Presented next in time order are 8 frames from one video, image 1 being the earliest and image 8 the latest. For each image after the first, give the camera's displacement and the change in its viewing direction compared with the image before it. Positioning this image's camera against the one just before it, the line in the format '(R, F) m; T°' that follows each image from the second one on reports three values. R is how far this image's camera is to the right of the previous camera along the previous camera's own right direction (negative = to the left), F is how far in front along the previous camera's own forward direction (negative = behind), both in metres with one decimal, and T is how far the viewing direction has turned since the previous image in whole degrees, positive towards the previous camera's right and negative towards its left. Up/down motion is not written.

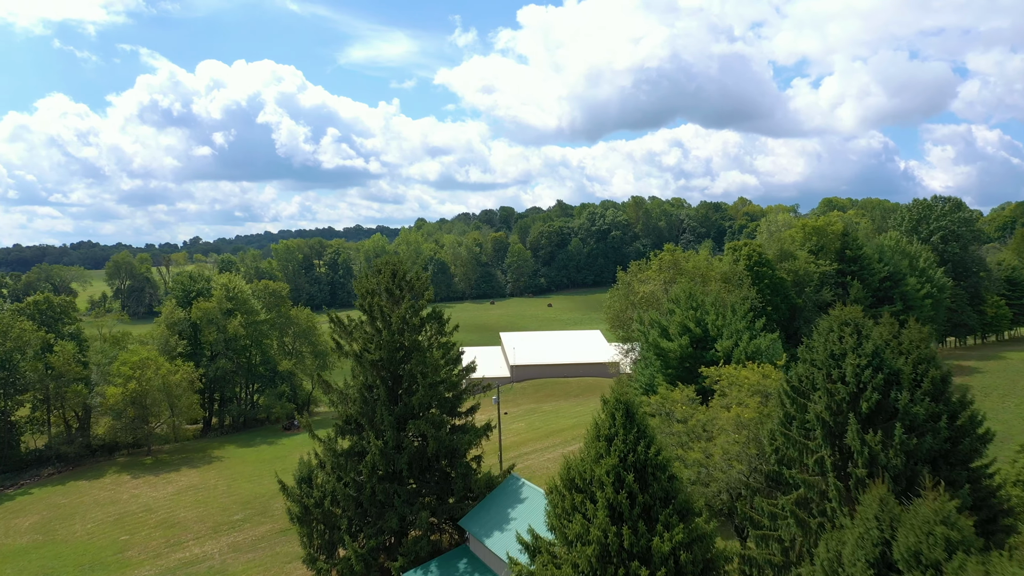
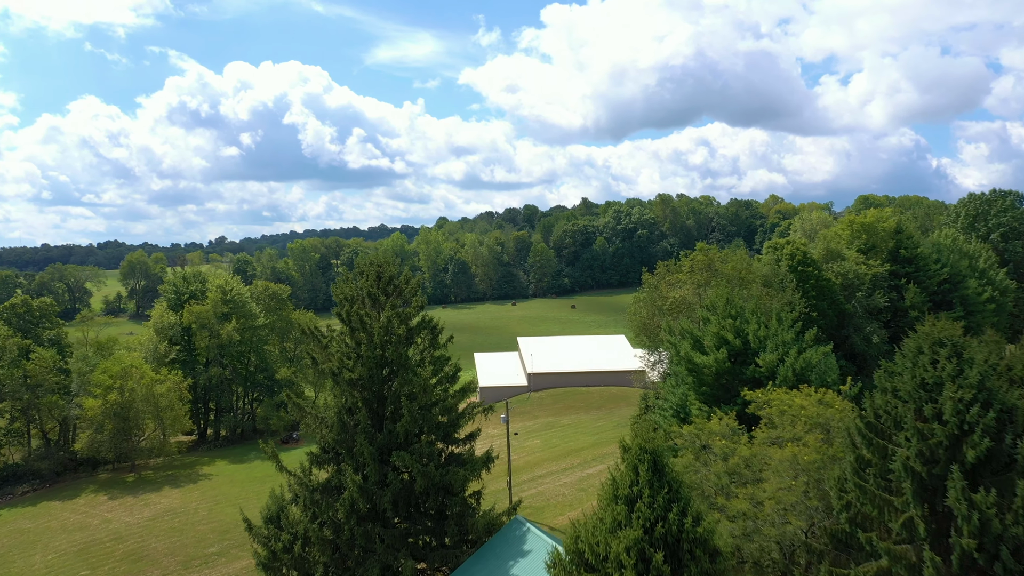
(+0.5, +3.8) m; -2°
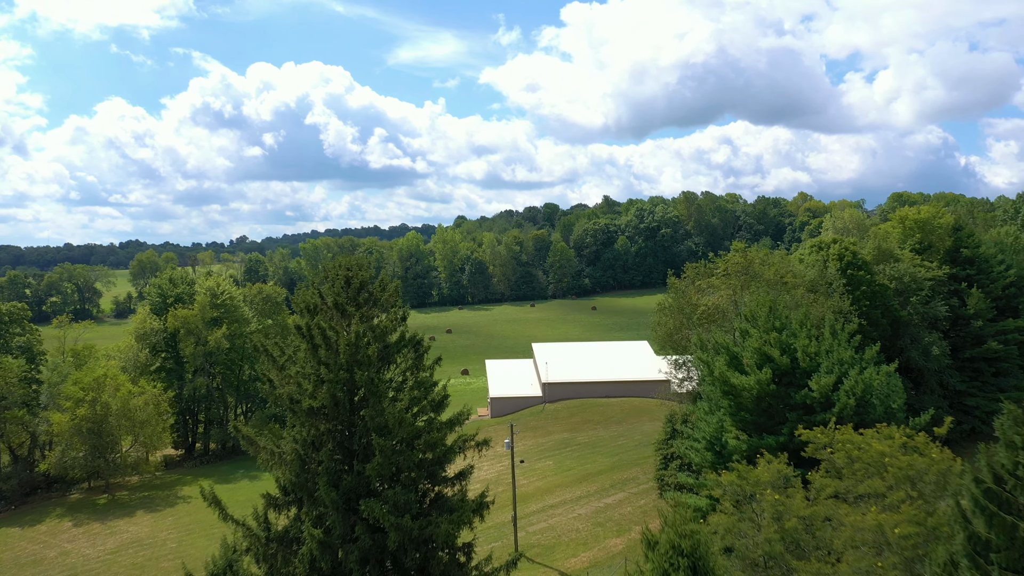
(+0.5, +3.8) m; -2°
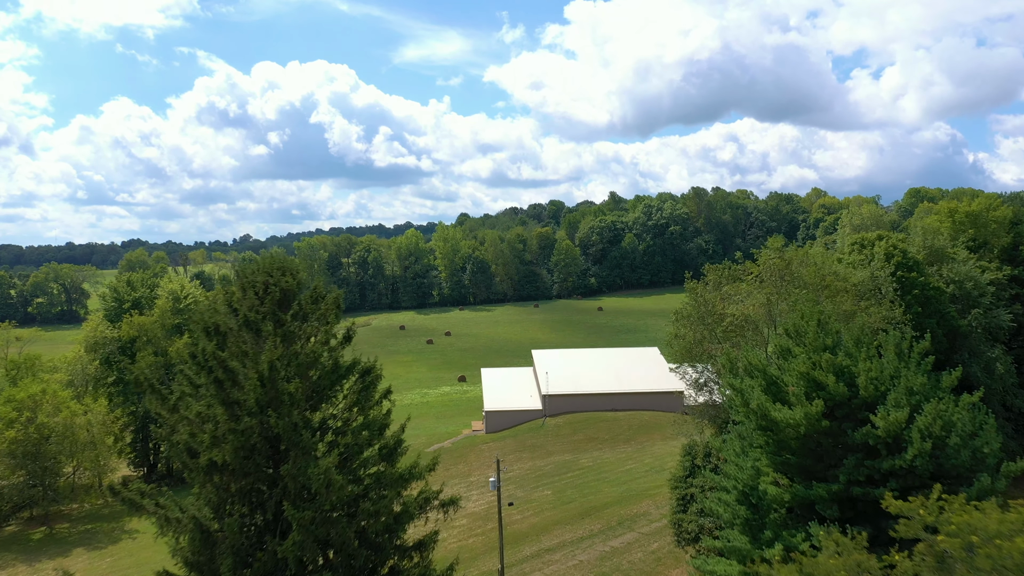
(+0.5, +4.3) m; 0°
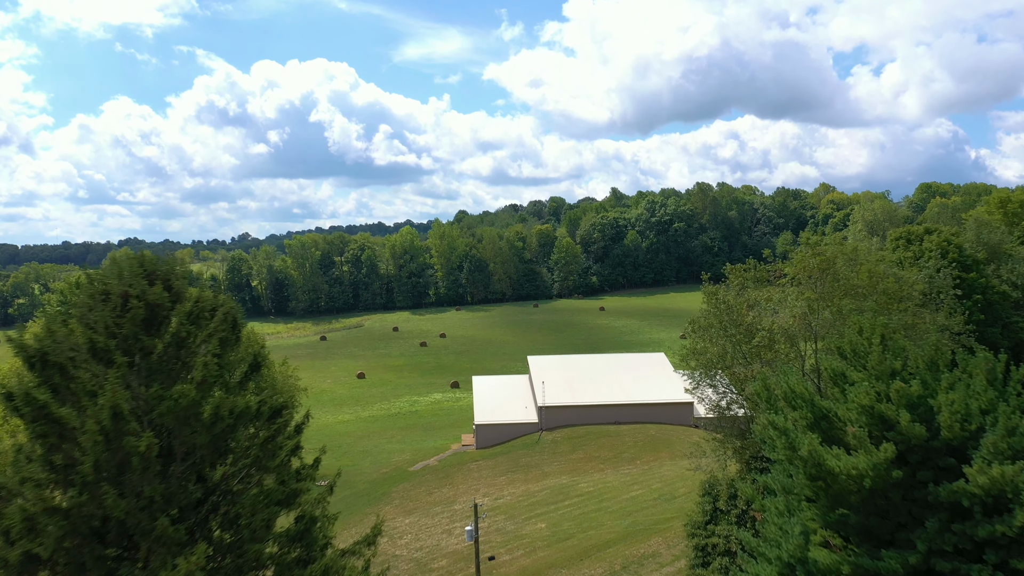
(+0.4, +3.8) m; 0°
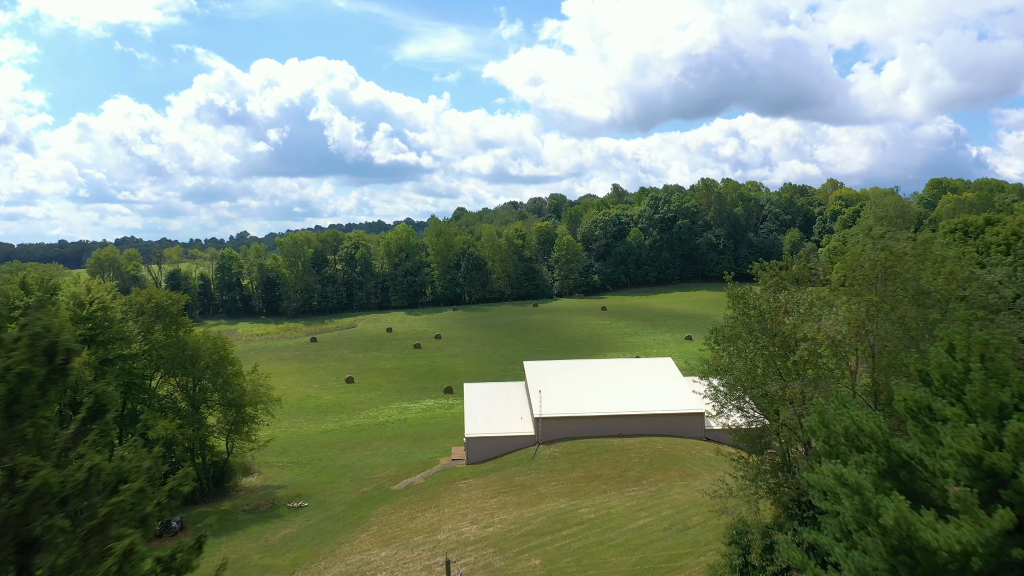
(+0.3, +3.4) m; 0°
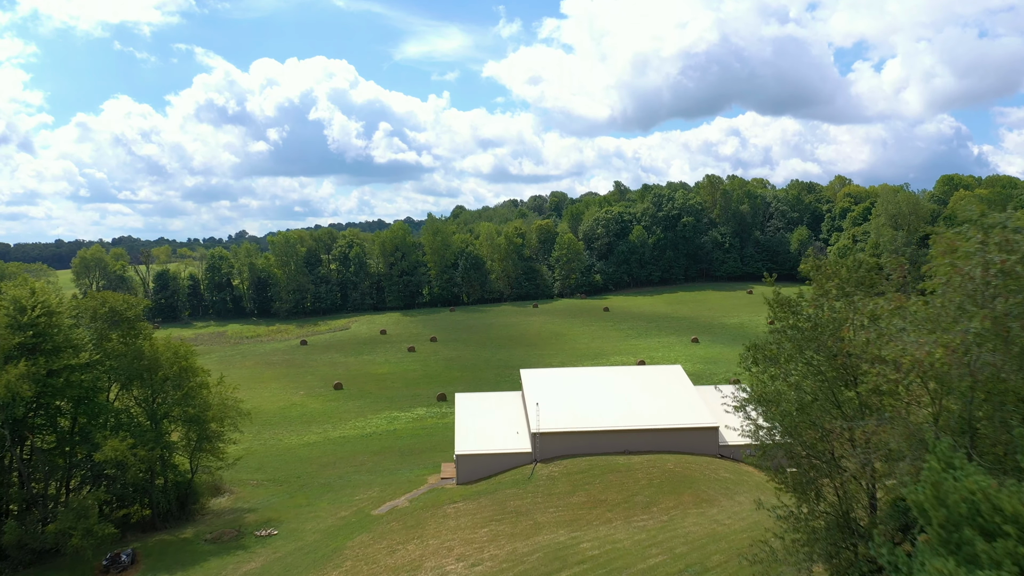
(+0.3, +3.3) m; 0°
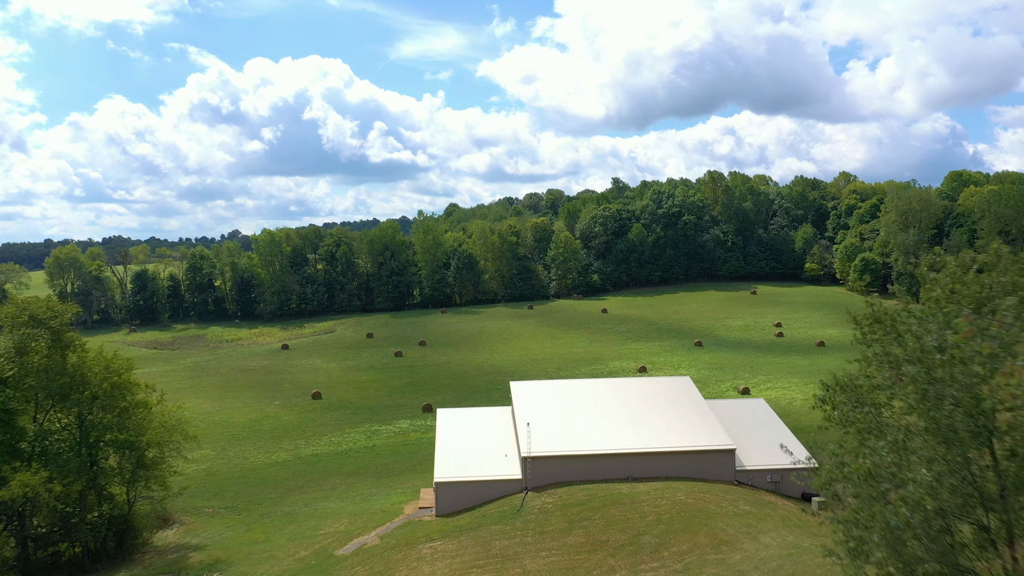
(+0.3, +4.1) m; 0°
